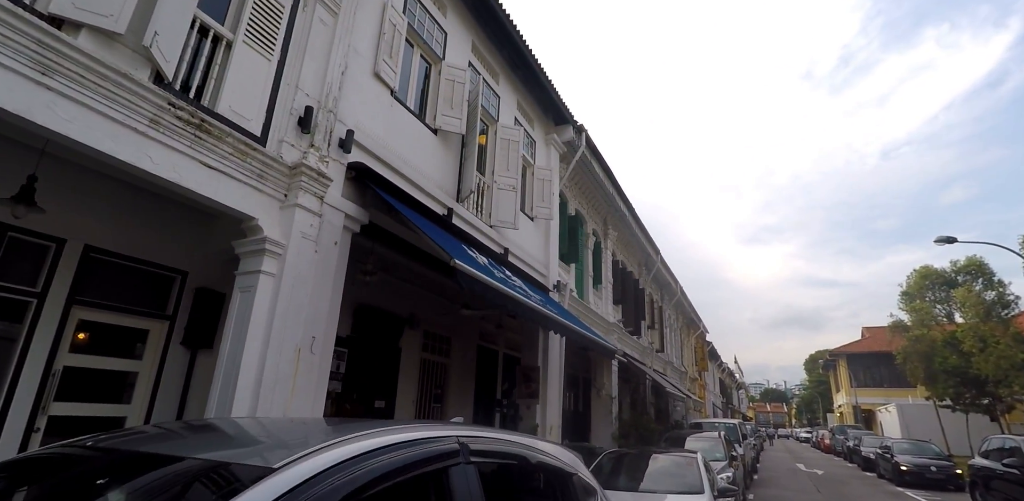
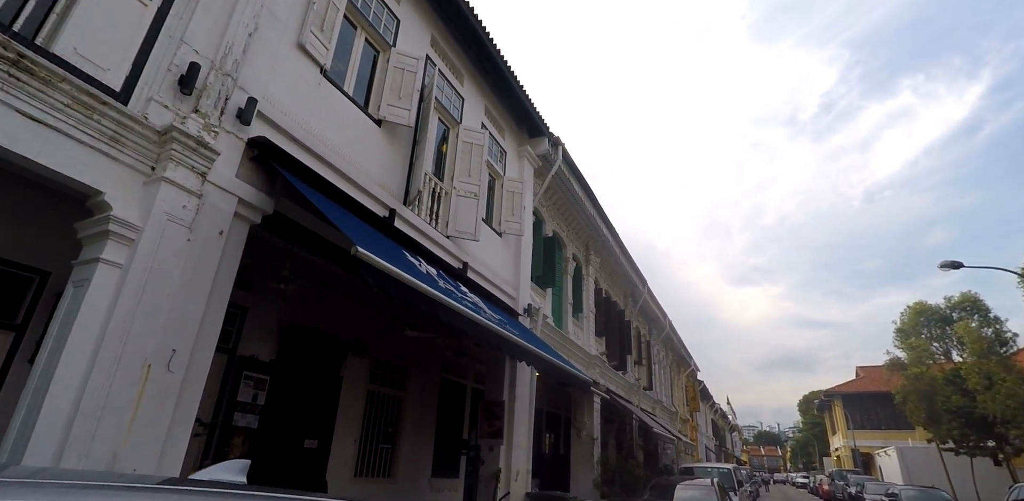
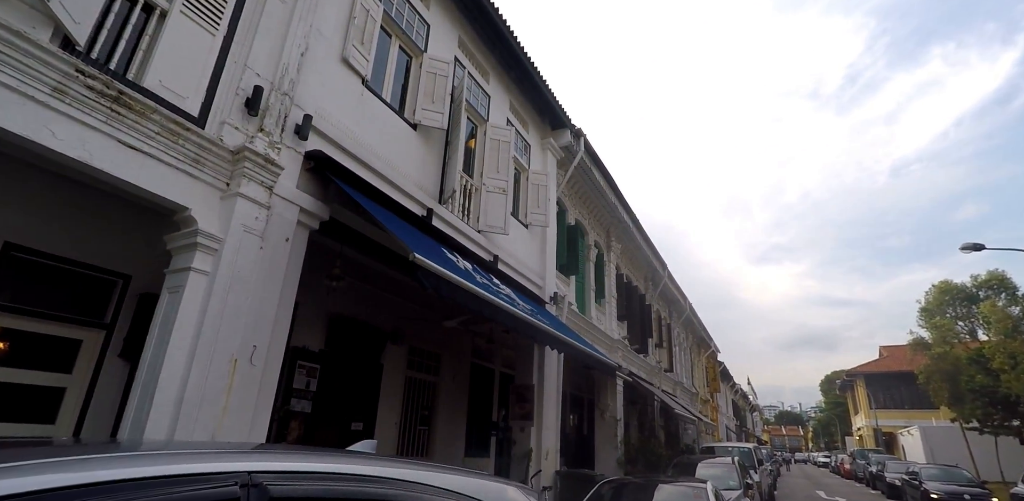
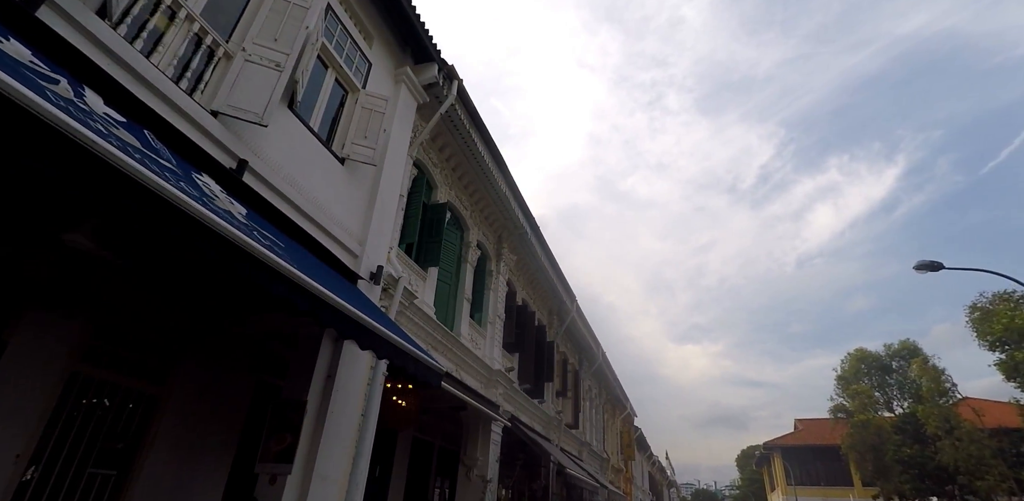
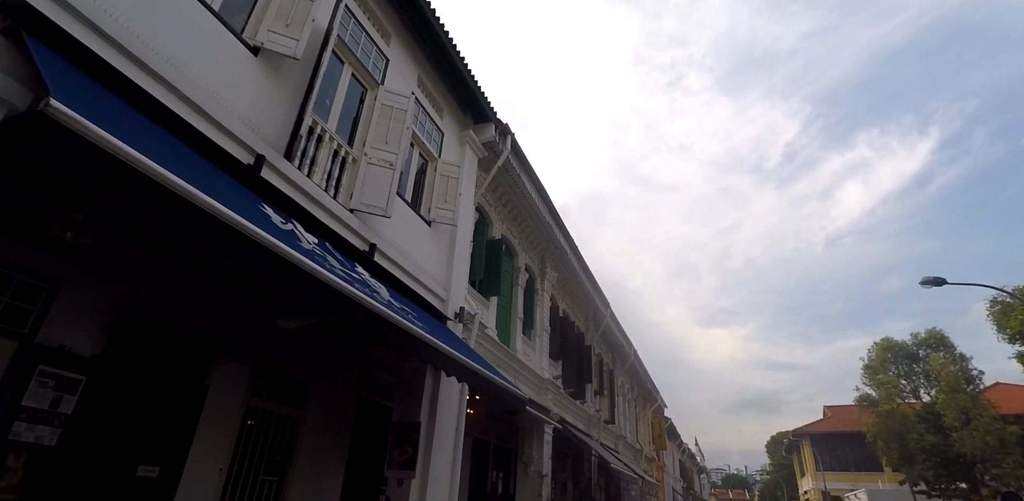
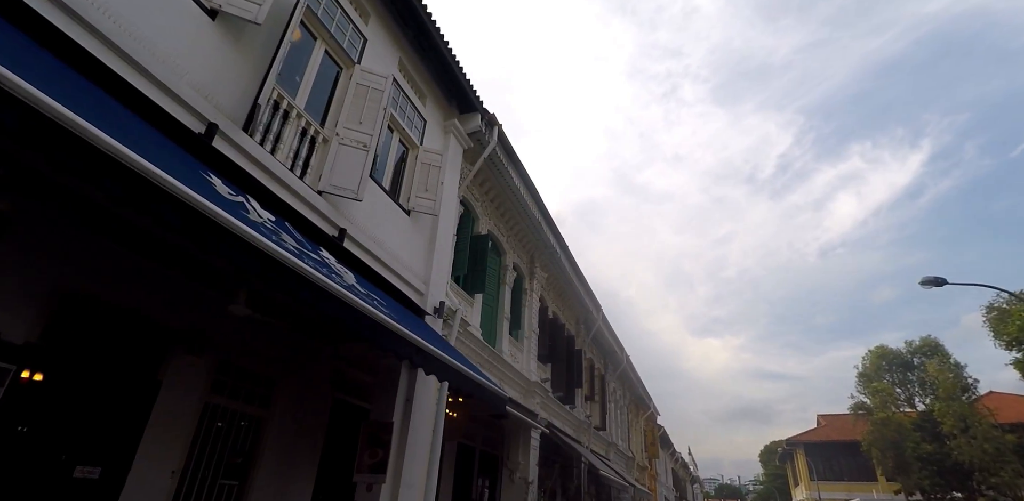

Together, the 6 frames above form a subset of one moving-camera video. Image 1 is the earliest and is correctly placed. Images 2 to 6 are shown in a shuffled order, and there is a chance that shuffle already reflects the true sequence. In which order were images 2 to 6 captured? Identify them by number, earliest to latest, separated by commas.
3, 2, 5, 6, 4
